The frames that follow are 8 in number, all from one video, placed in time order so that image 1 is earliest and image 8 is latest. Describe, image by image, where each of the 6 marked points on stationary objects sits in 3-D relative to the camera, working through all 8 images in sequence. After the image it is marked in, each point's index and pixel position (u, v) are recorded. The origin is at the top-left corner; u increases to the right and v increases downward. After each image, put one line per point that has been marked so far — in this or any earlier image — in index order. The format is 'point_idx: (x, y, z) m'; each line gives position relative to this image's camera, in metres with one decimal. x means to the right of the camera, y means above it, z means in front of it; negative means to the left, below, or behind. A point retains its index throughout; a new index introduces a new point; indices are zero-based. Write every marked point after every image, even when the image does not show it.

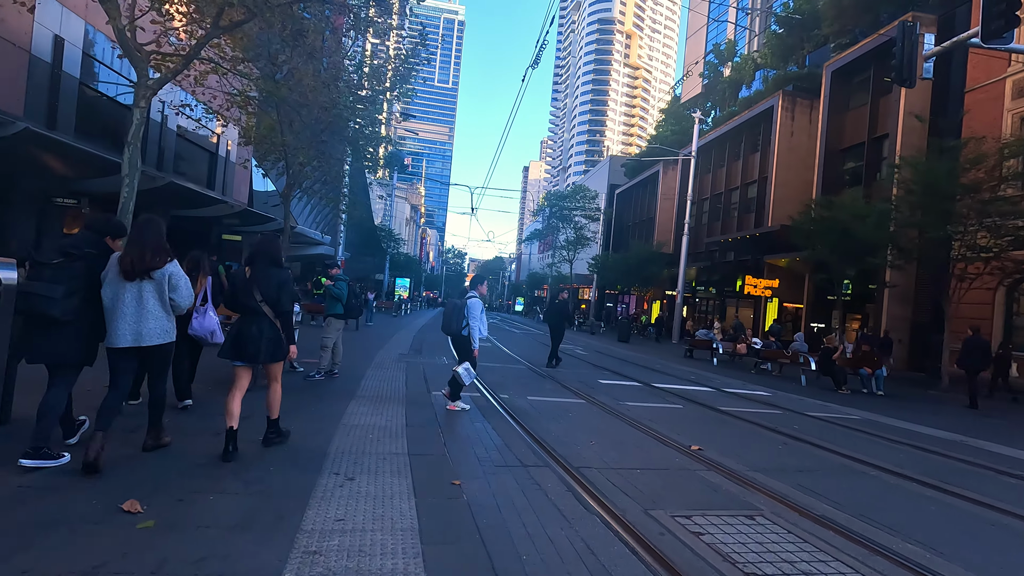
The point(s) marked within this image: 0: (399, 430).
0: (-1.1, -1.4, +5.3) m
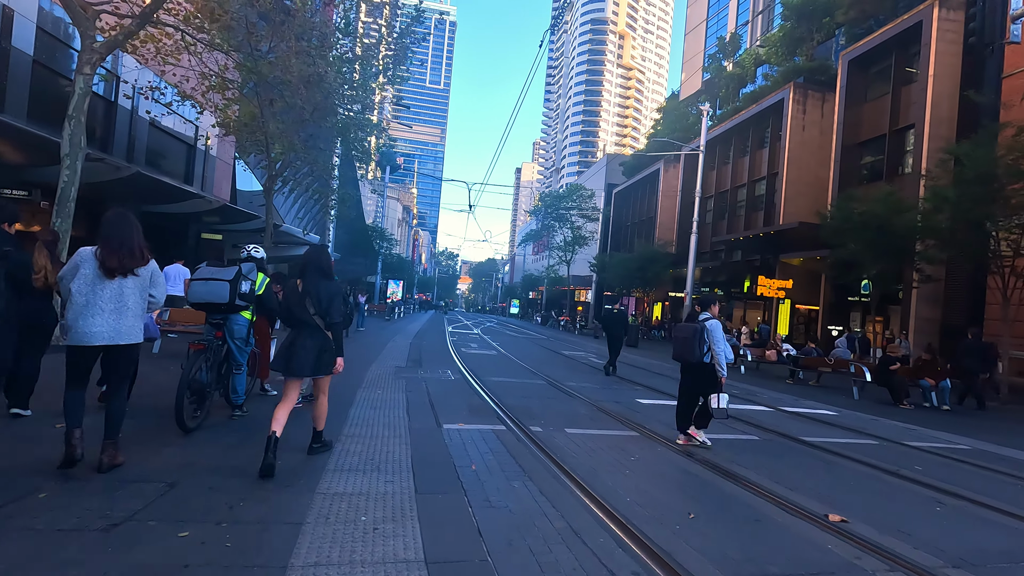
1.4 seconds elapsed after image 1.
0: (-0.7, -1.4, +3.6) m
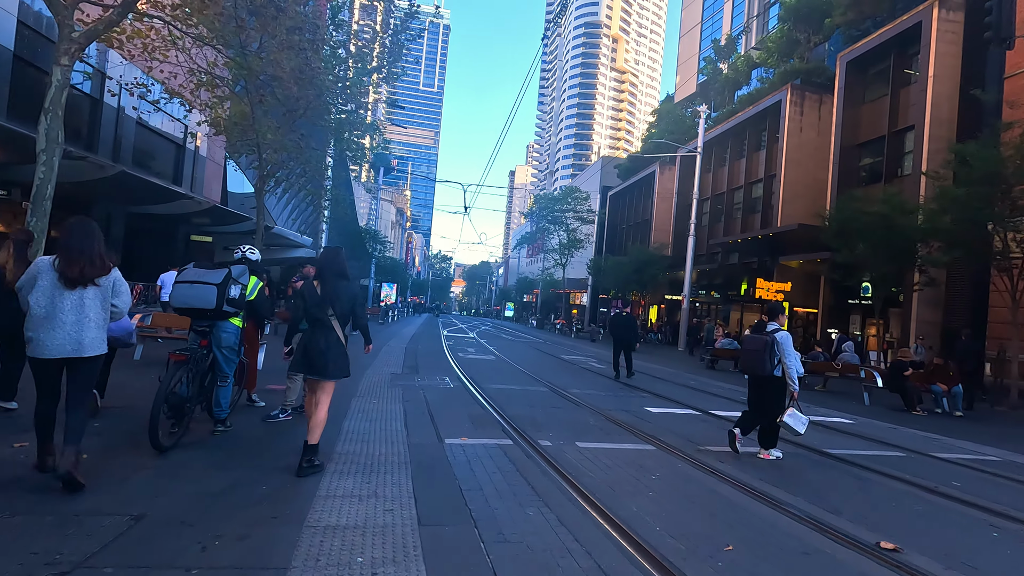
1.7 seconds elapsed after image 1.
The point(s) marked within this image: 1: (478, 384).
0: (-0.6, -1.4, +3.1) m
1: (-0.6, -1.6, +9.2) m
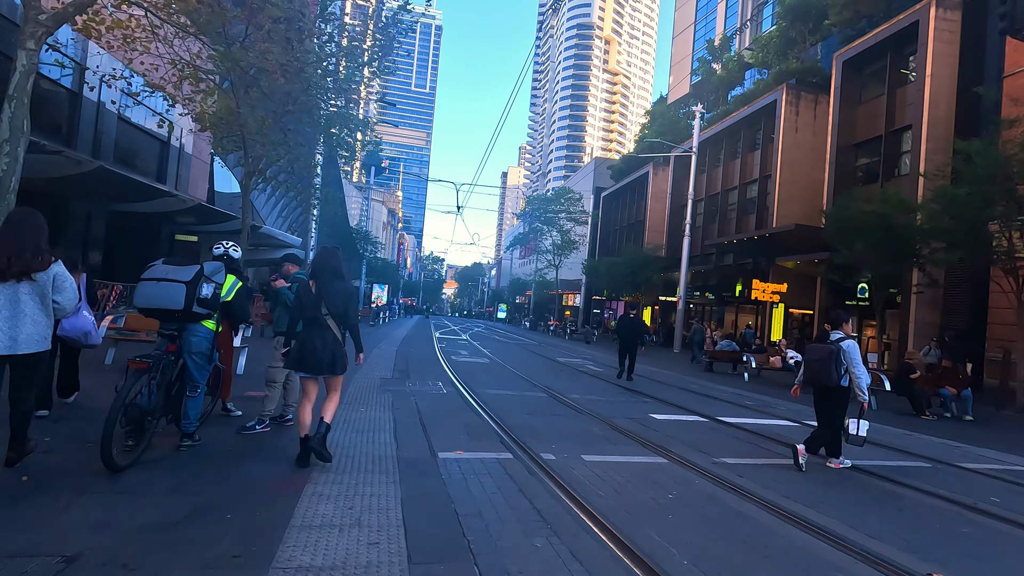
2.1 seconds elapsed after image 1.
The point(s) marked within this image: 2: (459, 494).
0: (-0.6, -1.4, +2.7) m
1: (-0.7, -1.6, +8.7) m
2: (-0.4, -1.5, +3.8) m
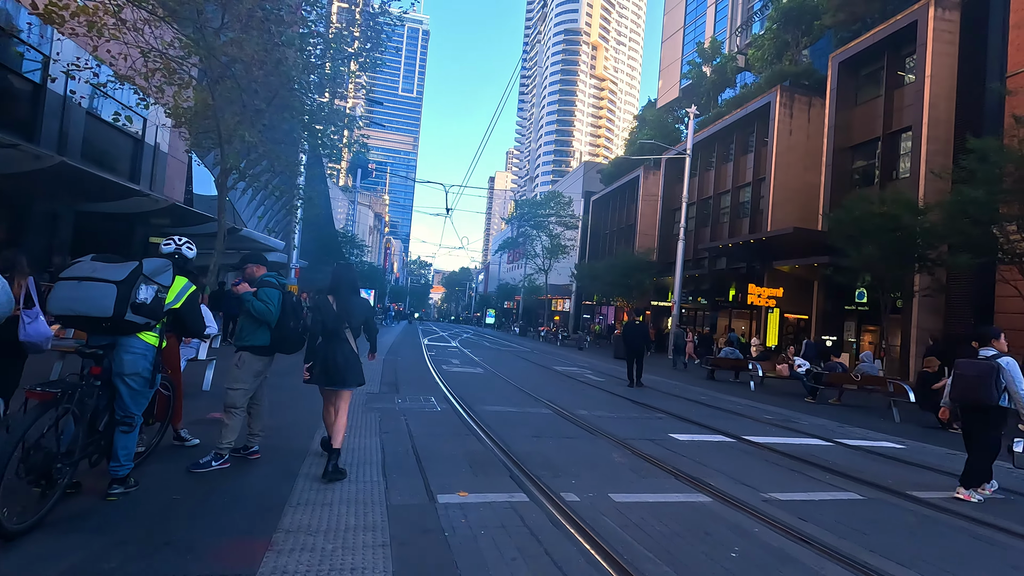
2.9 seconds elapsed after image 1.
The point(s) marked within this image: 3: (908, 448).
0: (-0.4, -1.4, +1.8) m
1: (-0.6, -1.7, +7.9) m
2: (-0.2, -1.5, +2.9) m
3: (+5.5, -2.2, +7.4) m
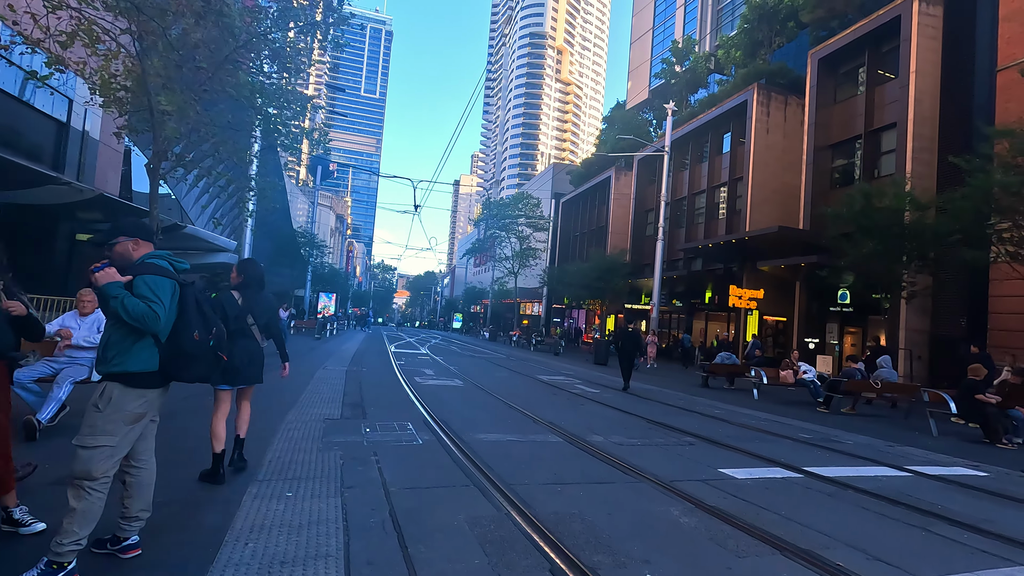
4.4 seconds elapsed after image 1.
0: (0.0, -1.3, +0.2) m
1: (-0.7, -1.7, +6.2) m
2: (+0.1, -1.4, +1.3) m
3: (+5.5, -2.2, +6.2) m
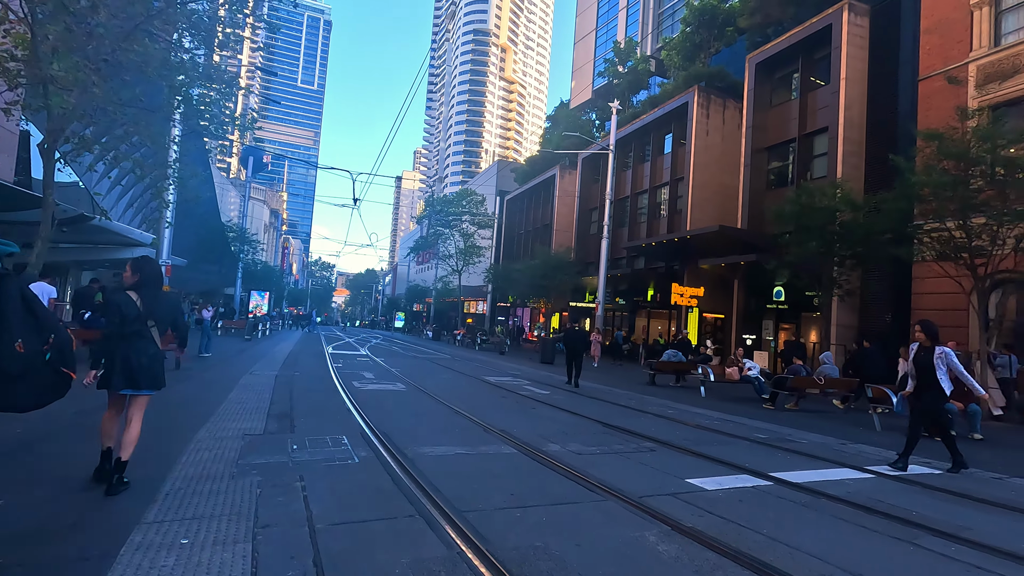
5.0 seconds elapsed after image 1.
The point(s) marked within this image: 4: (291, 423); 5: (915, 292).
0: (0.0, -1.3, -0.4) m
1: (-1.2, -1.6, +5.5) m
2: (+0.1, -1.4, +0.8) m
3: (+4.9, -2.1, +6.2) m
4: (-2.6, -1.6, +6.4) m
5: (+13.0, -0.1, +17.3) m
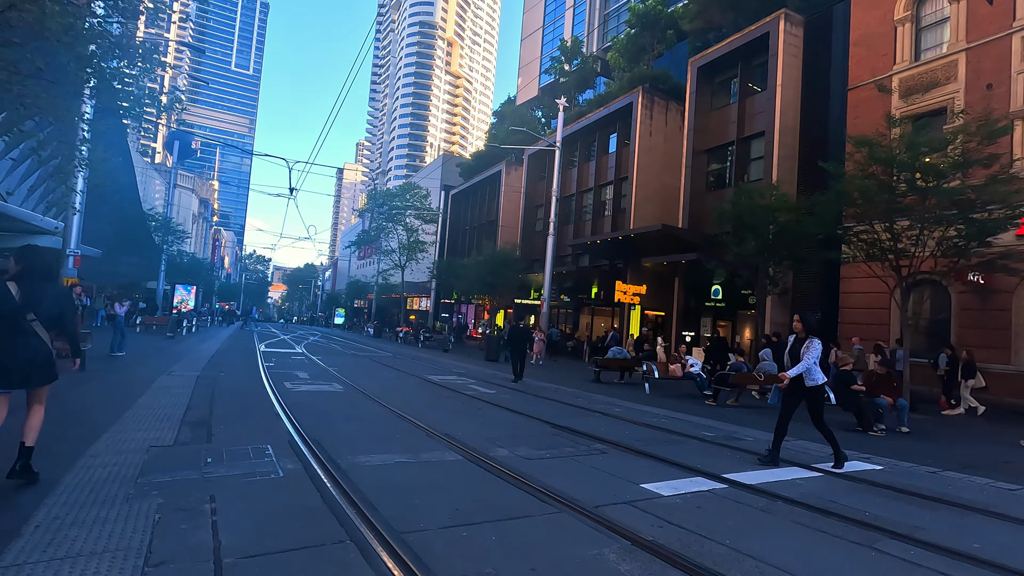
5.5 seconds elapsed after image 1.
0: (+0.1, -1.3, -0.7) m
1: (-1.7, -1.6, +5.0) m
2: (0.0, -1.3, +0.4) m
3: (+4.3, -2.1, +6.3) m
4: (-3.2, -1.5, +5.7) m
5: (+11.2, -0.1, +18.2) m
